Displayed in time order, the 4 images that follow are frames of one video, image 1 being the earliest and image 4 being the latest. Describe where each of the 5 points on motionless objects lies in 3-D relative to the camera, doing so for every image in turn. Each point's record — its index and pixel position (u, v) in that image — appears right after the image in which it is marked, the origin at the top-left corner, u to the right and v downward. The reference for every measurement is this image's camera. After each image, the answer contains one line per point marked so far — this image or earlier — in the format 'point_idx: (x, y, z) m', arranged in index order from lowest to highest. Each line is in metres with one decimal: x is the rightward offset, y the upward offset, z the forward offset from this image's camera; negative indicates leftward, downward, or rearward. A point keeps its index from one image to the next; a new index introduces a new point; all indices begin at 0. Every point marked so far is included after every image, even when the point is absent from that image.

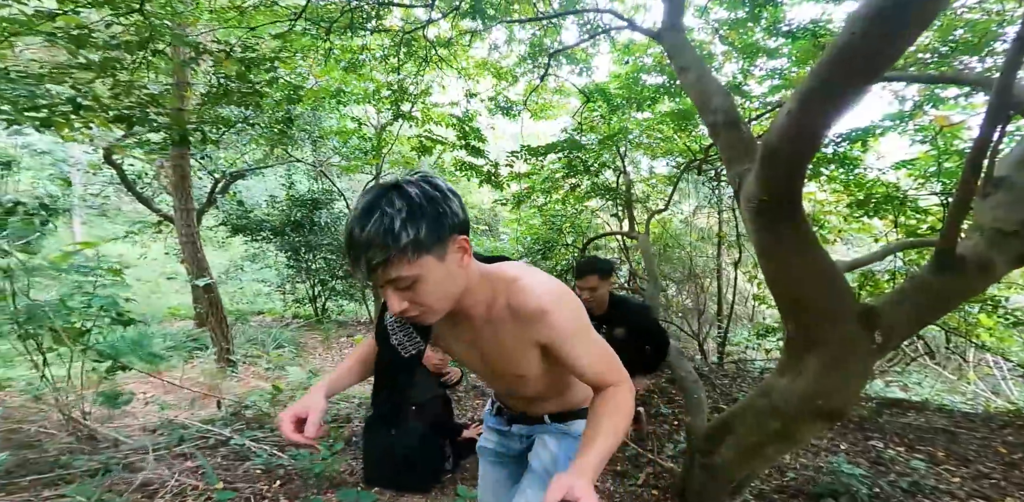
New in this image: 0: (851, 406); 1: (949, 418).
0: (+1.3, -0.6, +1.8) m
1: (+3.5, -1.3, +3.8) m
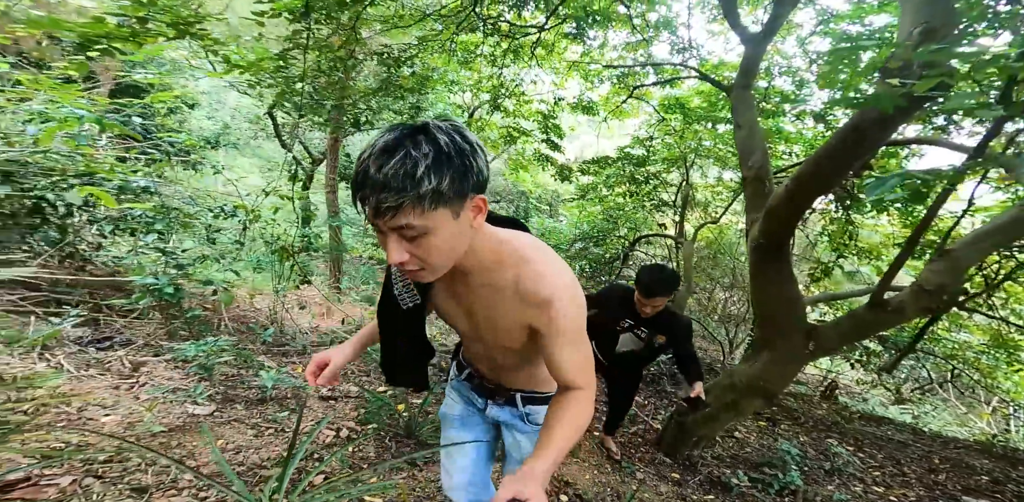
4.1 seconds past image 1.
0: (+1.5, -0.8, +2.5) m
1: (+3.8, -1.7, +4.3) m
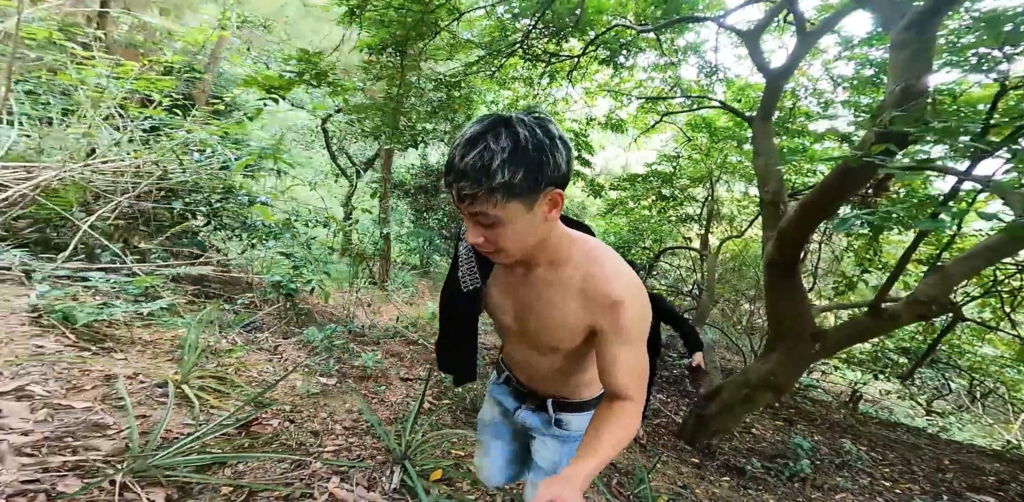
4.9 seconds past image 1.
0: (+1.7, -0.9, +2.9) m
1: (+4.1, -1.9, +4.6) m
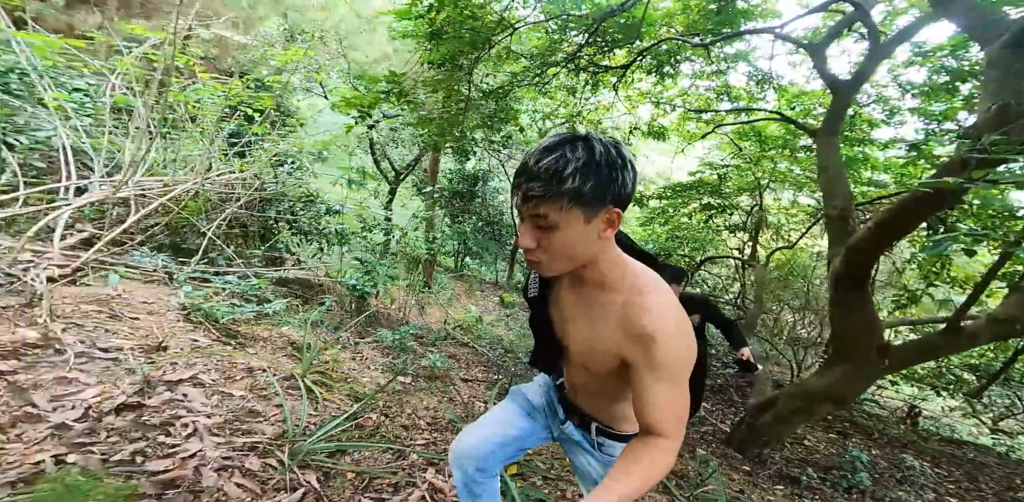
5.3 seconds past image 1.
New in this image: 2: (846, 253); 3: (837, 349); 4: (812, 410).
0: (+2.1, -1.0, +2.9) m
1: (+4.5, -2.0, +4.4) m
2: (+1.9, 0.0, +2.7) m
3: (+2.0, -0.6, +3.0) m
4: (+1.9, -1.1, +3.0) m
